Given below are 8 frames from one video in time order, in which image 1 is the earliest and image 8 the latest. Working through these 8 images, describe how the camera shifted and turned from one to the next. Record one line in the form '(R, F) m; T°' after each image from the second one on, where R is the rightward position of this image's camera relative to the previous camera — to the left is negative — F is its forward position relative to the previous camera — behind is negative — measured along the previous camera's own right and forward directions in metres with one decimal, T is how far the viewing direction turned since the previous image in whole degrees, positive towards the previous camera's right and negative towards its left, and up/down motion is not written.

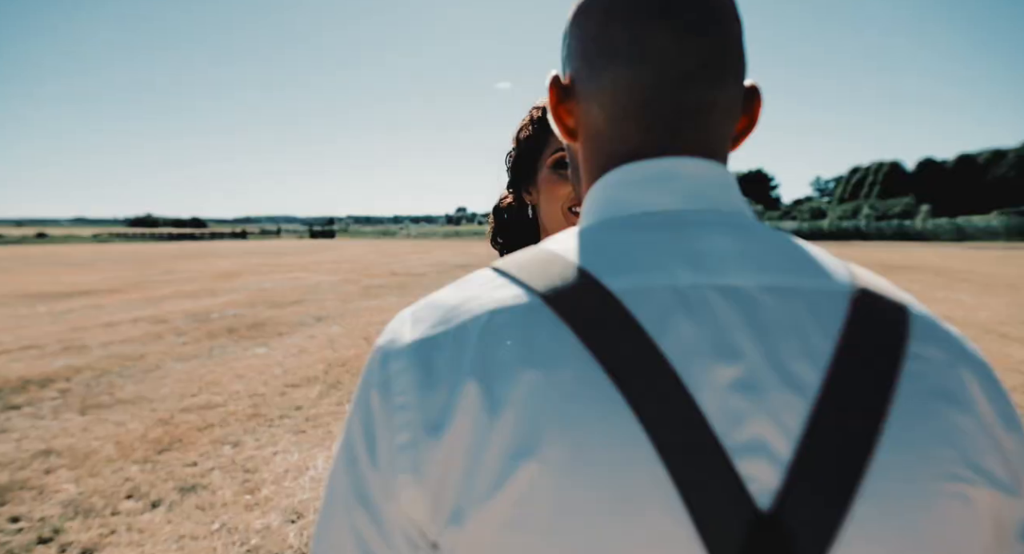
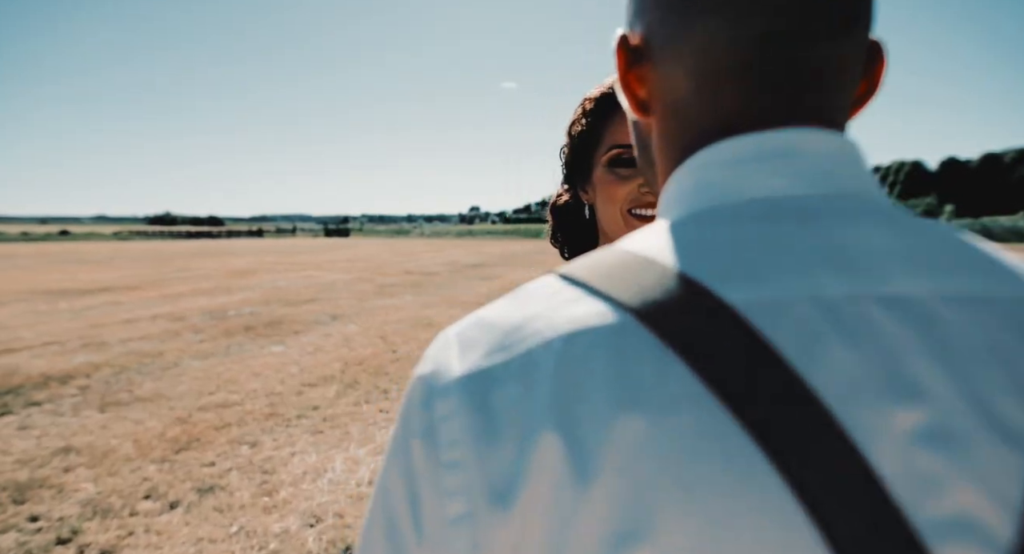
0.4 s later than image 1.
(-0.1, +0.2) m; -1°
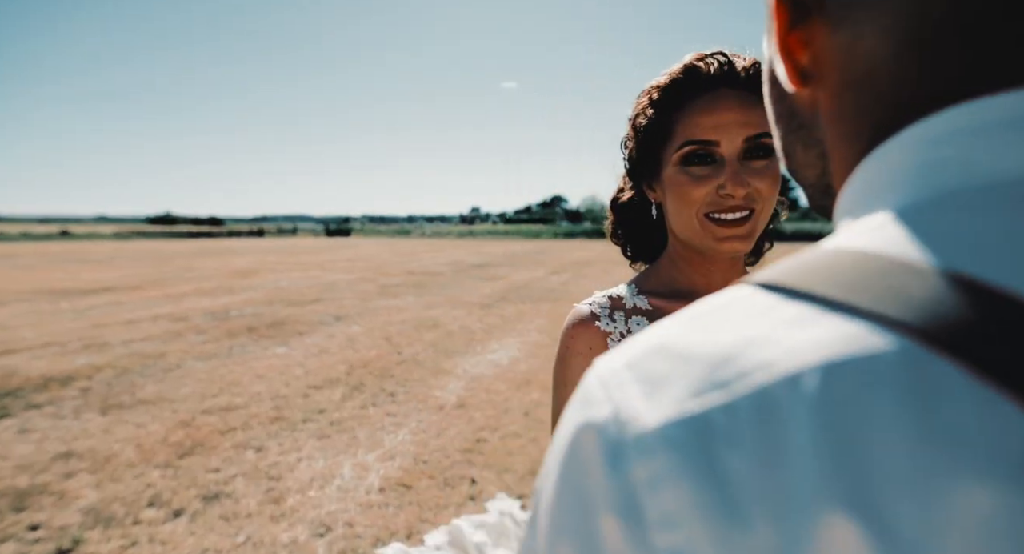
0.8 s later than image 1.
(-0.2, +0.2) m; 0°
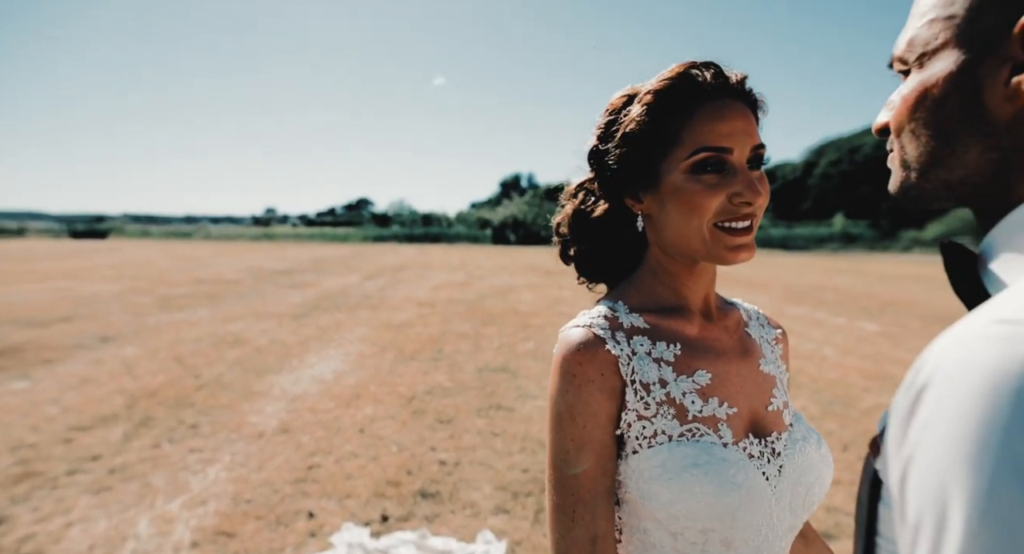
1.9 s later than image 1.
(-0.6, +0.5) m; +21°
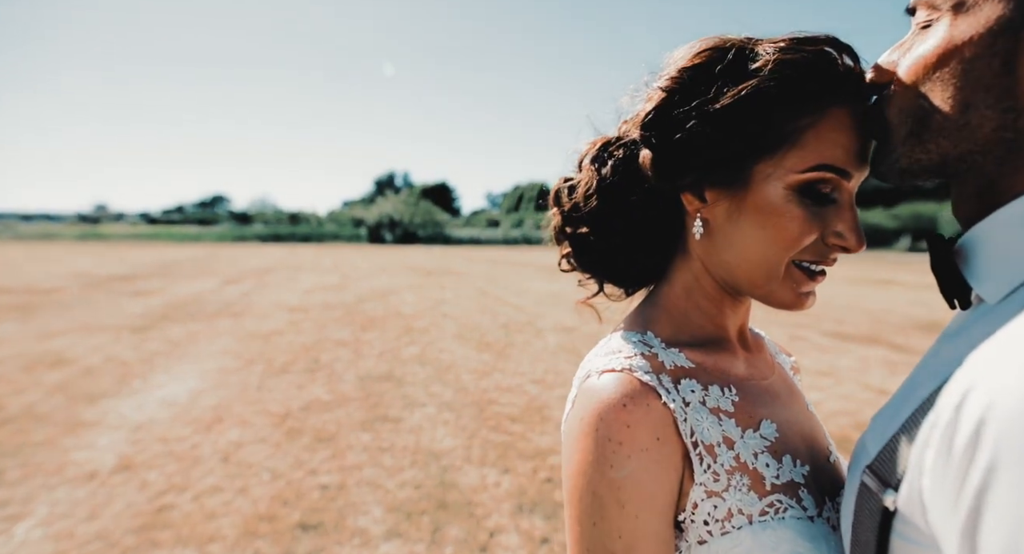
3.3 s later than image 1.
(-0.2, +0.5) m; +13°
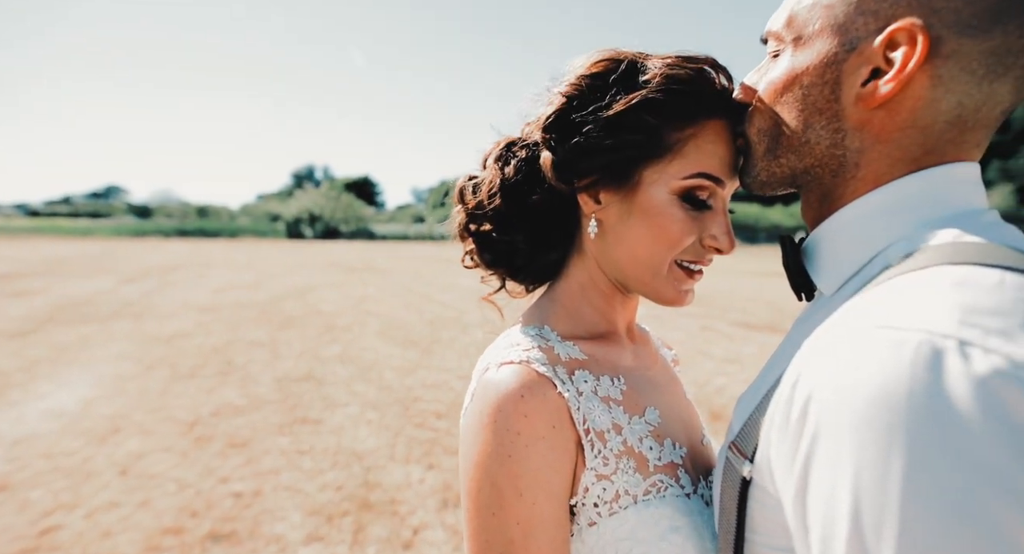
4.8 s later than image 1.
(+0.1, 0.0) m; +7°
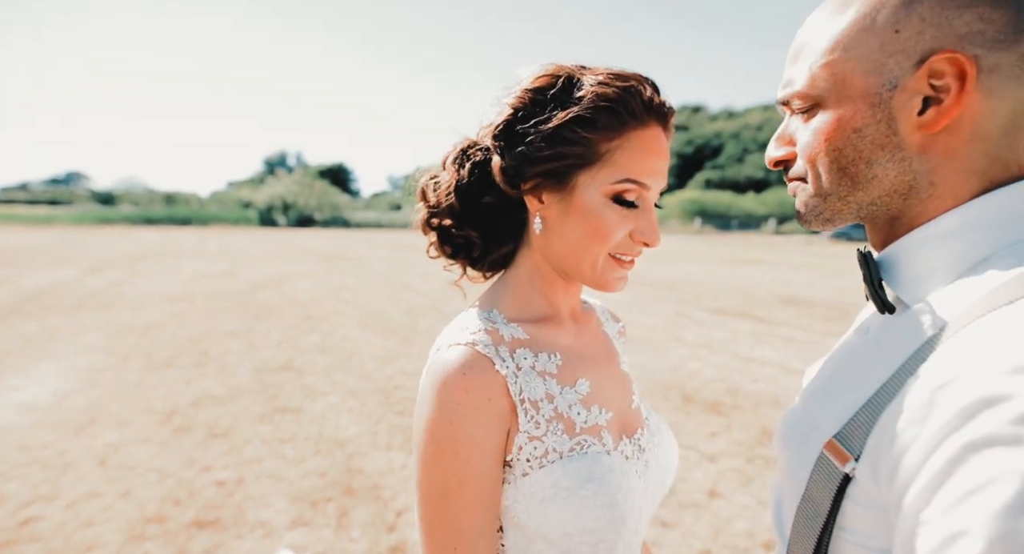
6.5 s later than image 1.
(0.0, -0.1) m; +2°
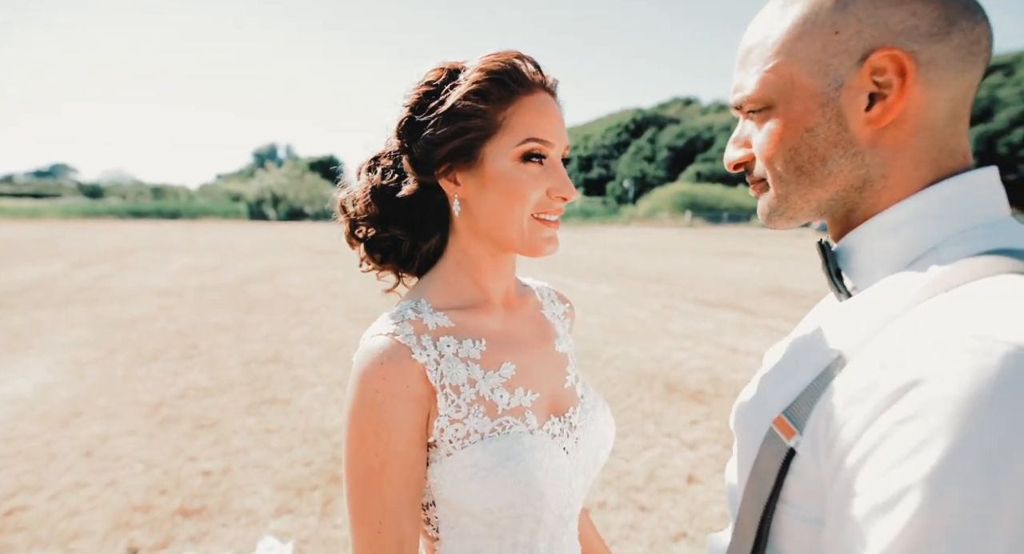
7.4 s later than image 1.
(+0.1, -0.1) m; +1°
